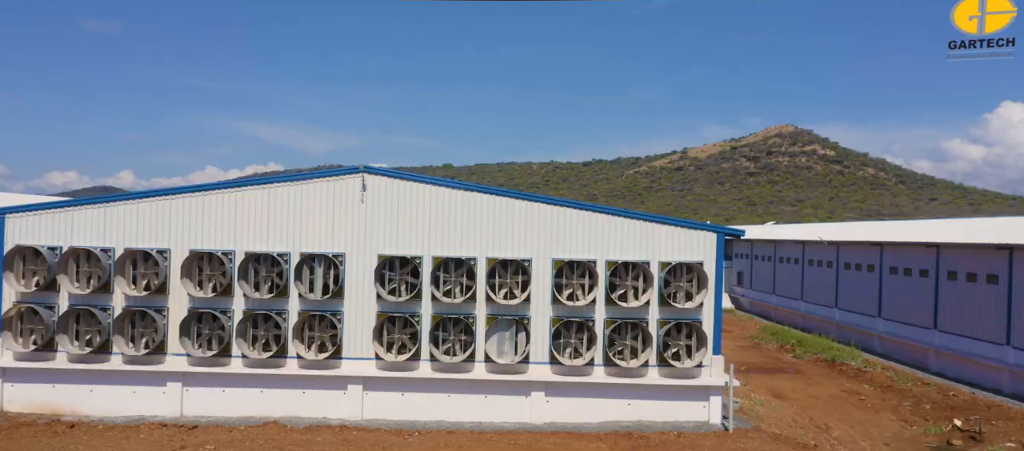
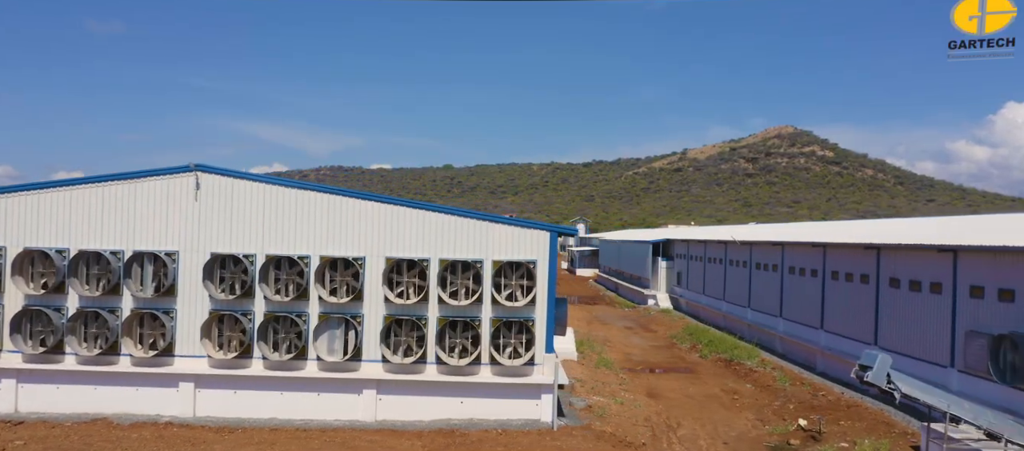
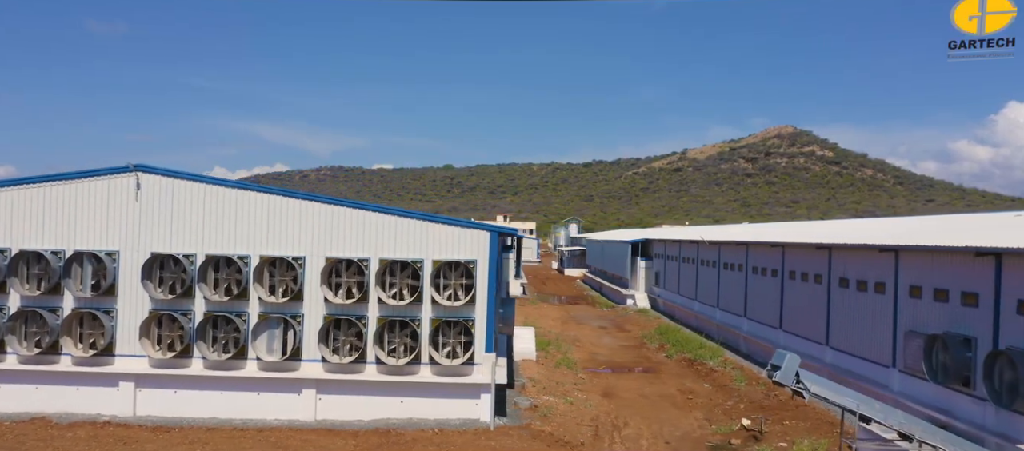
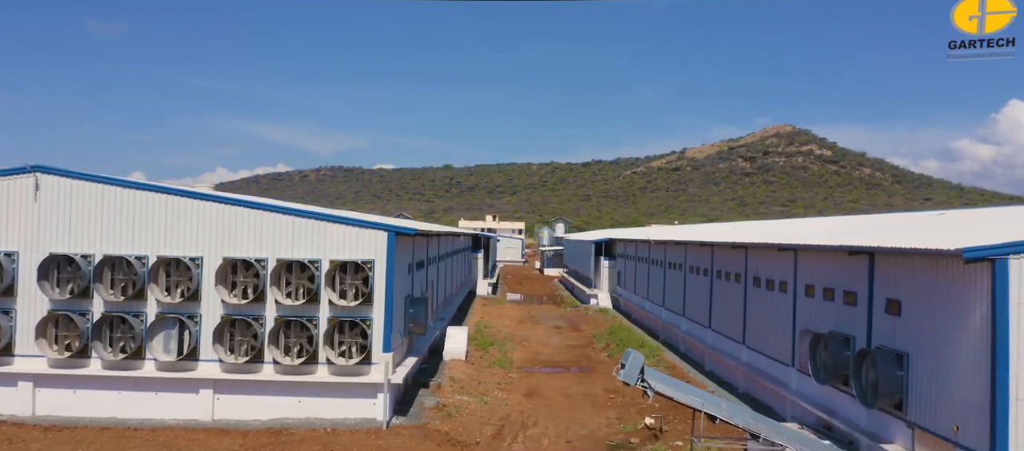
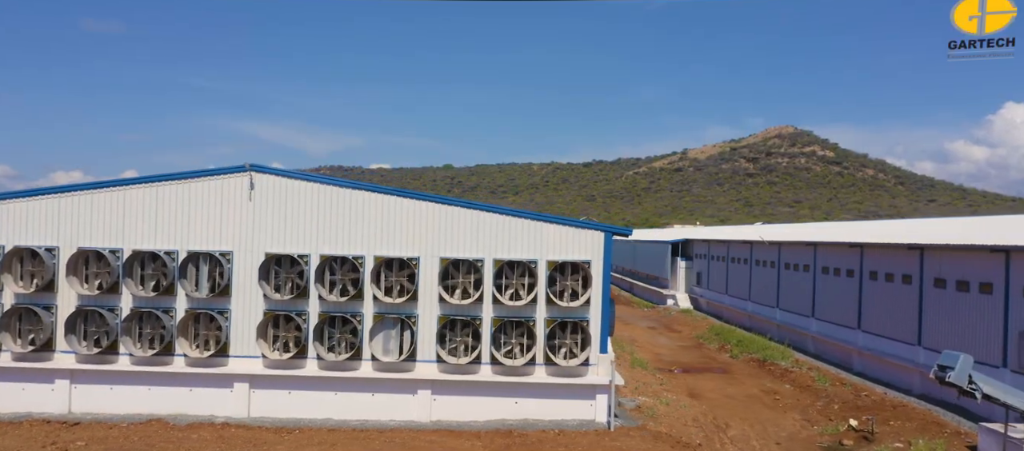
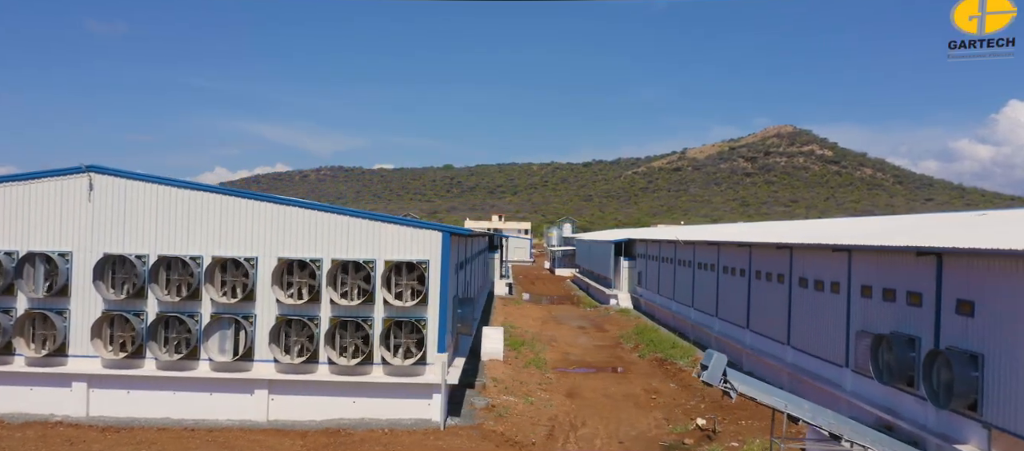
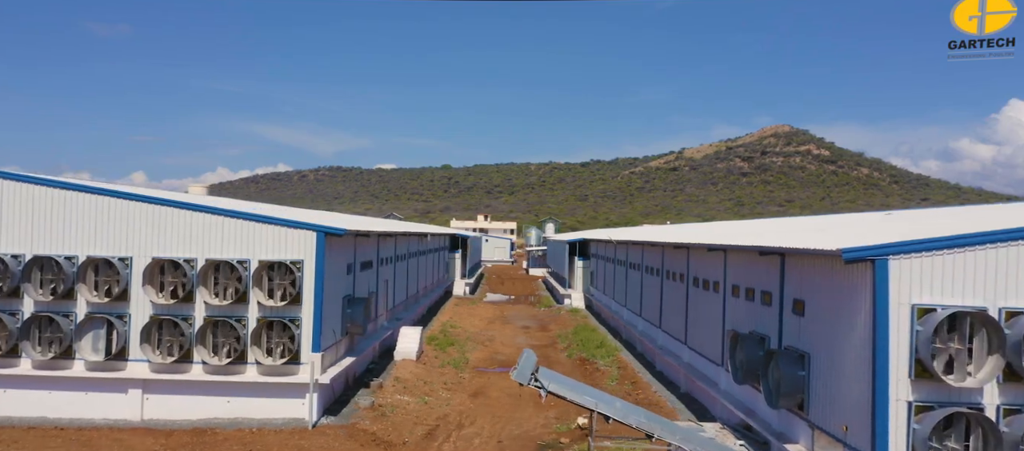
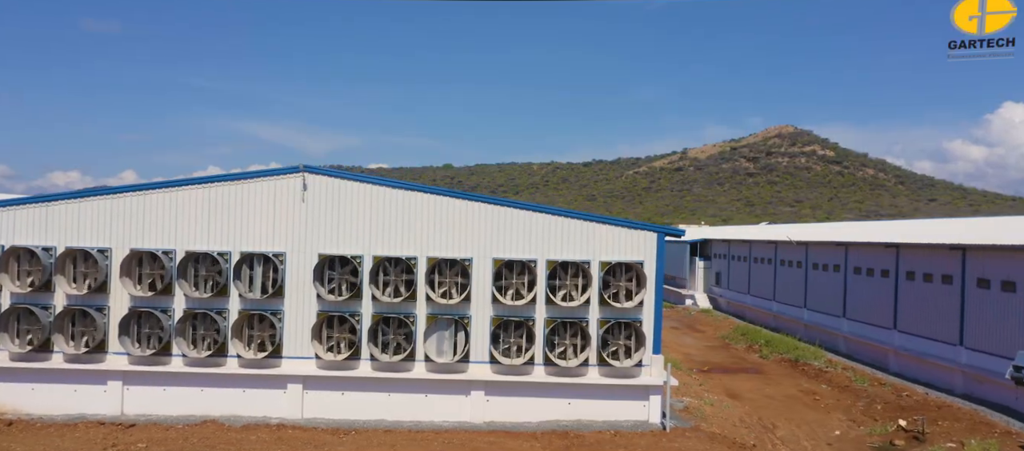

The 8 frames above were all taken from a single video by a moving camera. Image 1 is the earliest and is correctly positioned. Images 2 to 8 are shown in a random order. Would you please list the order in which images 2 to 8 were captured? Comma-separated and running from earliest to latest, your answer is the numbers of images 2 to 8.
8, 5, 2, 3, 6, 4, 7
